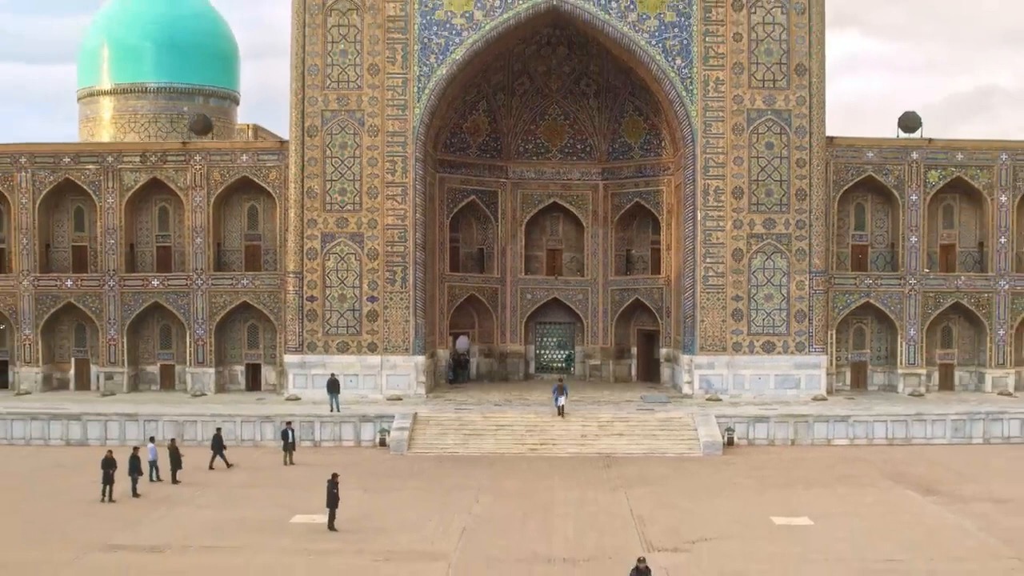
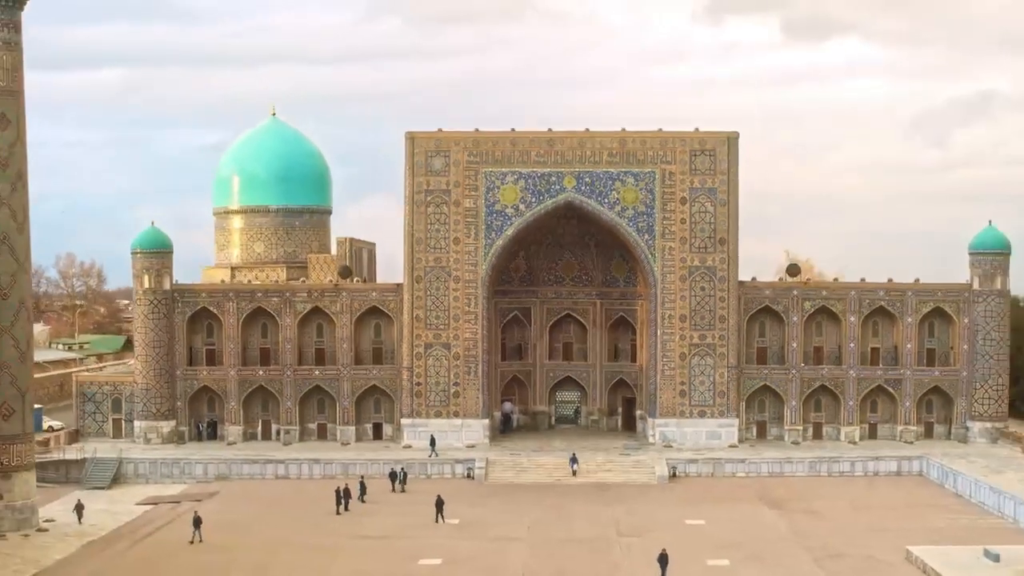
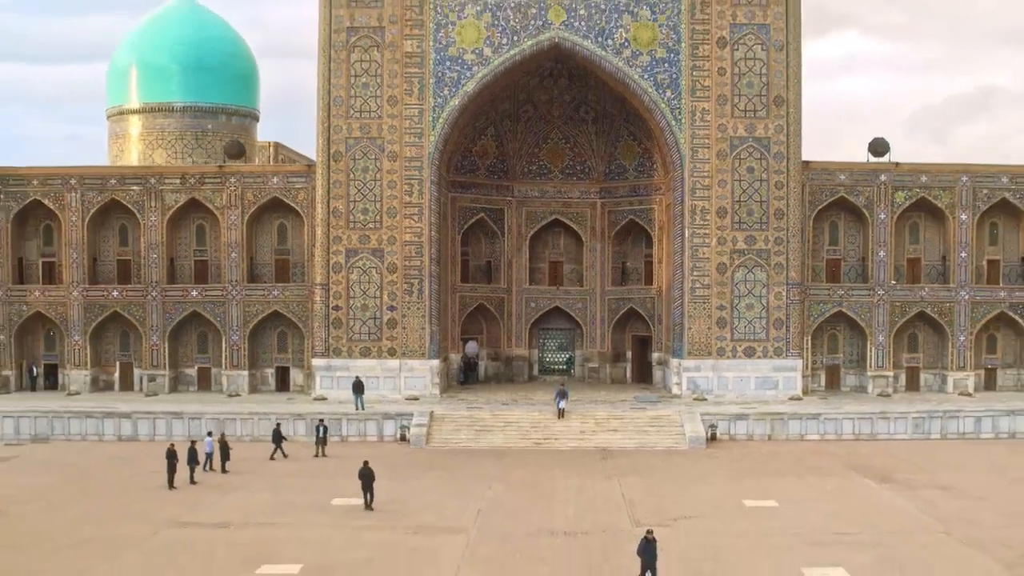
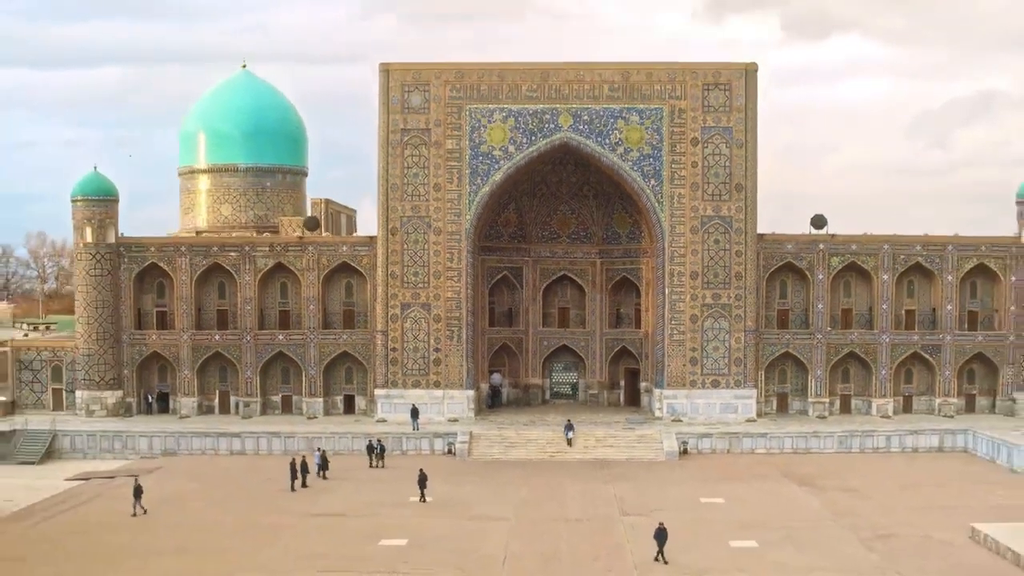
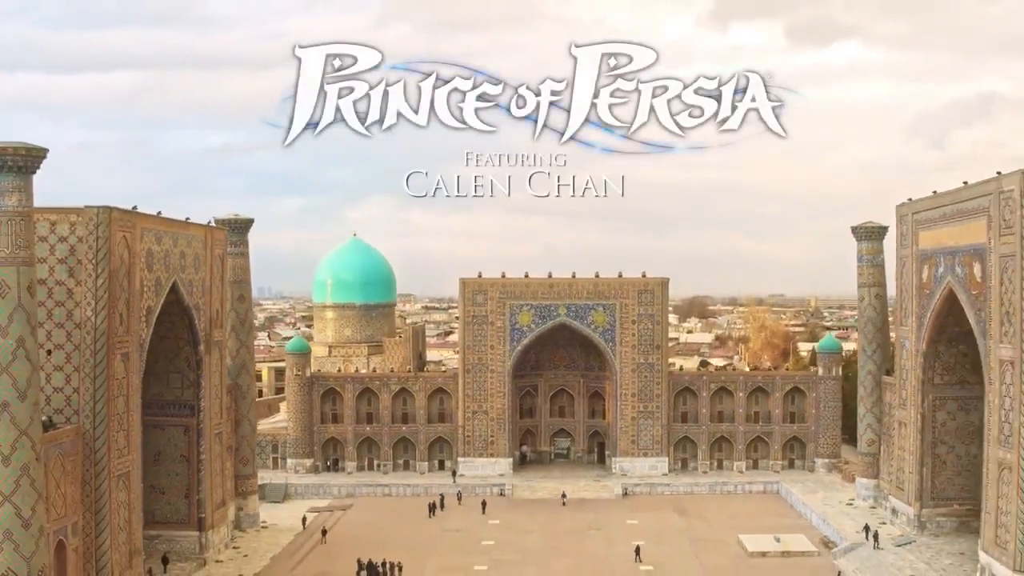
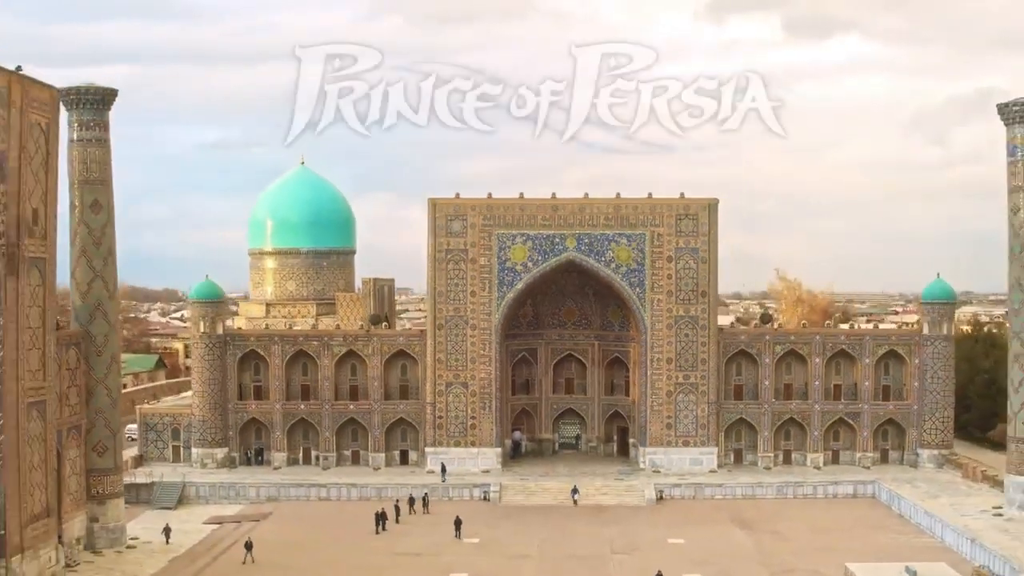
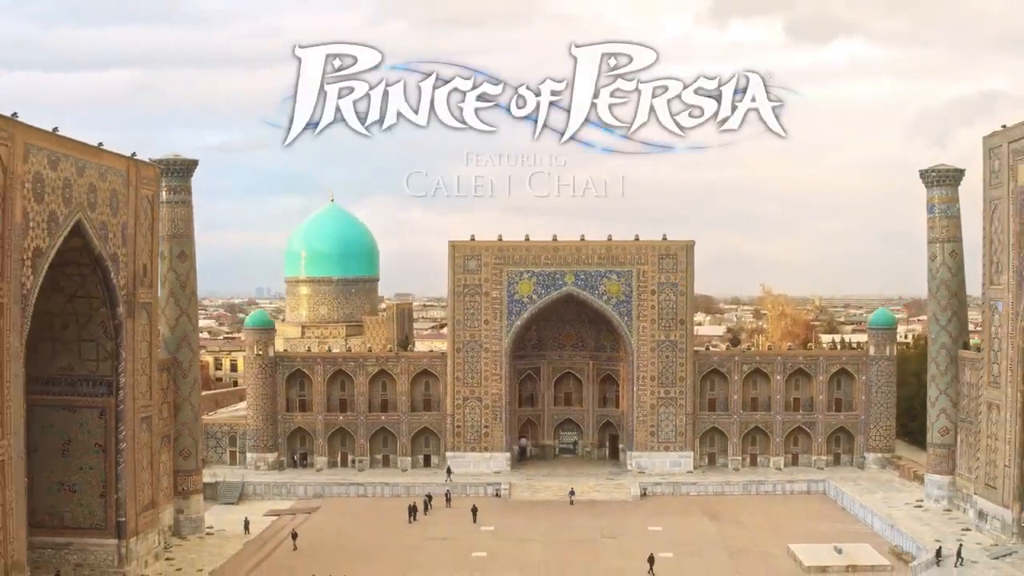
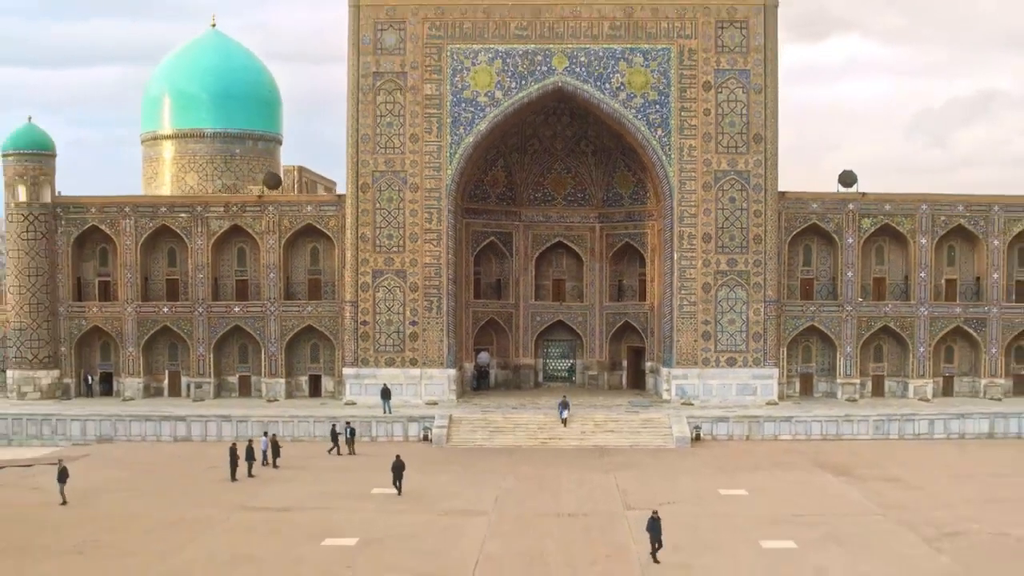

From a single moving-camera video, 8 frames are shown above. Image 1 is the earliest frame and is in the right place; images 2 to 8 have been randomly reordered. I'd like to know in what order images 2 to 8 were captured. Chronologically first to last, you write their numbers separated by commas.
3, 8, 4, 2, 6, 7, 5
